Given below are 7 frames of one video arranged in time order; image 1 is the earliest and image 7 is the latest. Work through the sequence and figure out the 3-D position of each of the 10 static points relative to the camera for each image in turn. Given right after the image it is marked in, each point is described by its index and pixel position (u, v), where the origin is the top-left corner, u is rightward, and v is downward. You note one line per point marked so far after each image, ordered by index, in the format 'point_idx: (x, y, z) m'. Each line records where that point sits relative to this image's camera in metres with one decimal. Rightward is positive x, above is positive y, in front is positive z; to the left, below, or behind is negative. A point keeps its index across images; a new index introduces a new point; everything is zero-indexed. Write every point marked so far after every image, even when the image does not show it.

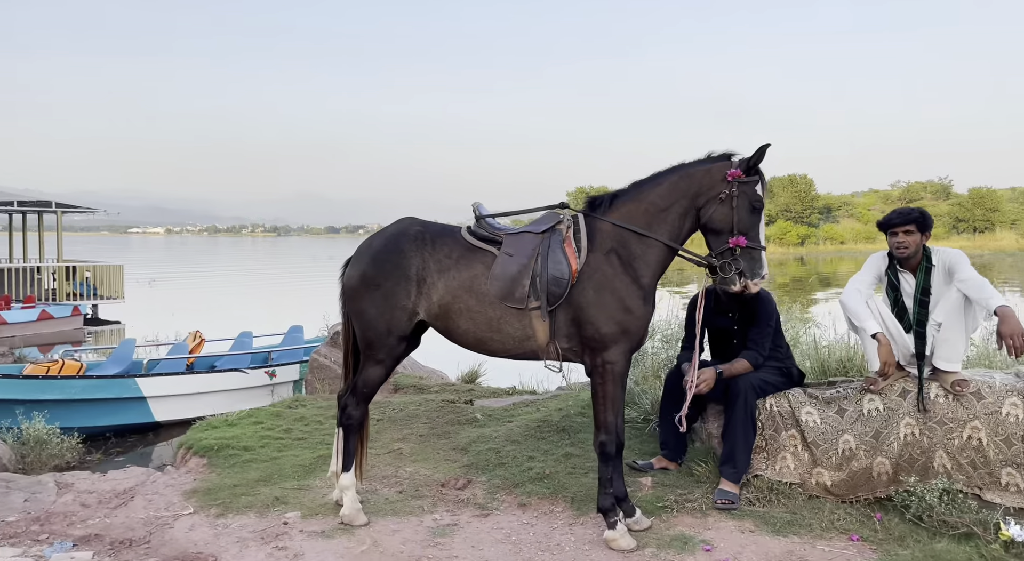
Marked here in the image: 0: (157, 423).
0: (-4.7, -1.9, +11.0) m
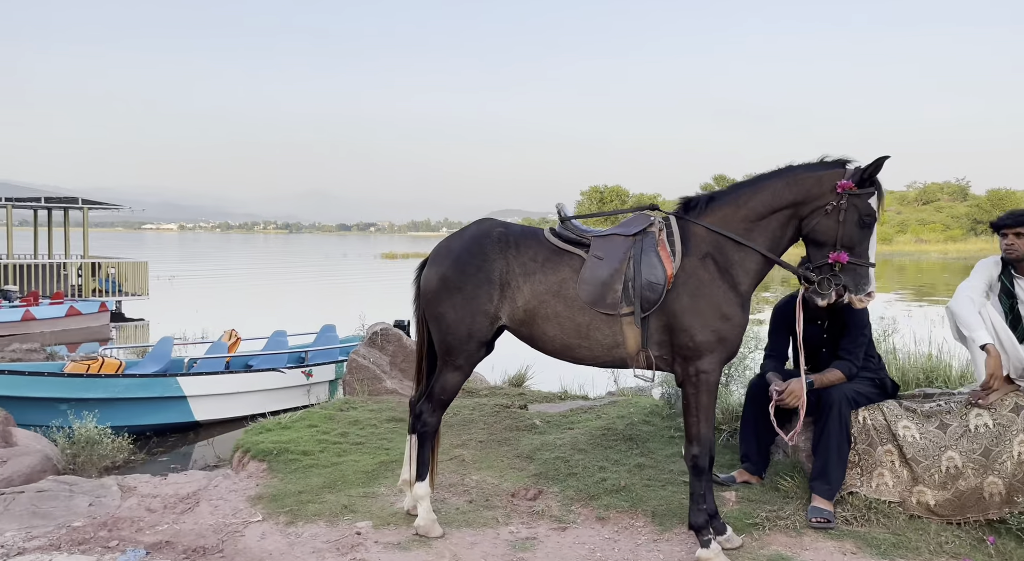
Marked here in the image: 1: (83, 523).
0: (-4.2, -1.9, +11.0) m
1: (-2.4, -1.4, +4.6) m
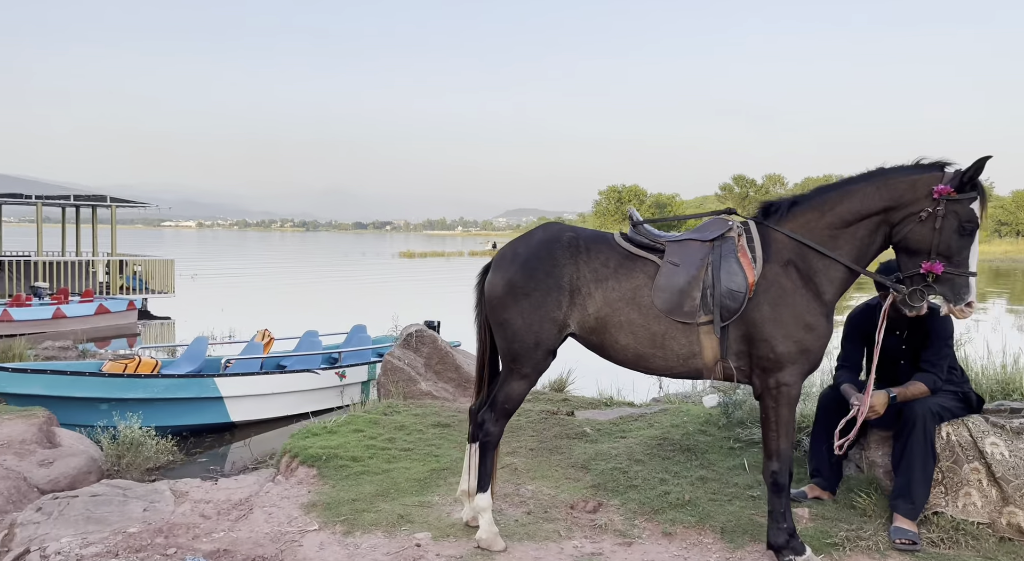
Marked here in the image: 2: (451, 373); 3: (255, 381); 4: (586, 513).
0: (-3.7, -1.9, +11.0) m
1: (-2.1, -1.4, +4.6) m
2: (-0.8, -1.2, +11.1) m
3: (-3.4, -1.3, +11.1) m
4: (+0.4, -1.3, +4.5) m
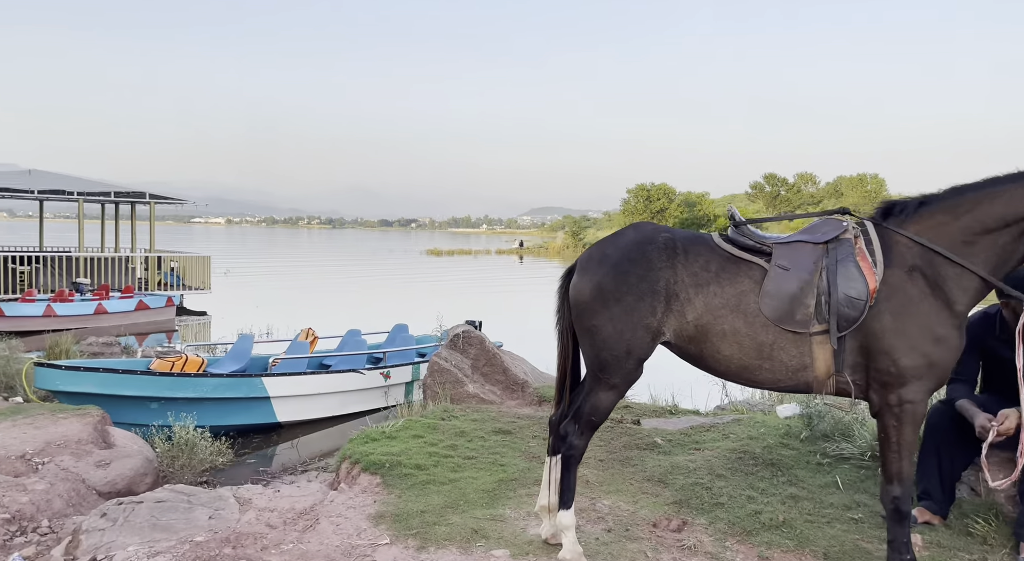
0: (-3.0, -1.9, +10.9) m
1: (-1.6, -1.4, +4.4) m
2: (-0.2, -1.2, +10.9) m
3: (-2.8, -1.3, +11.0) m
4: (+0.8, -1.3, +4.3) m
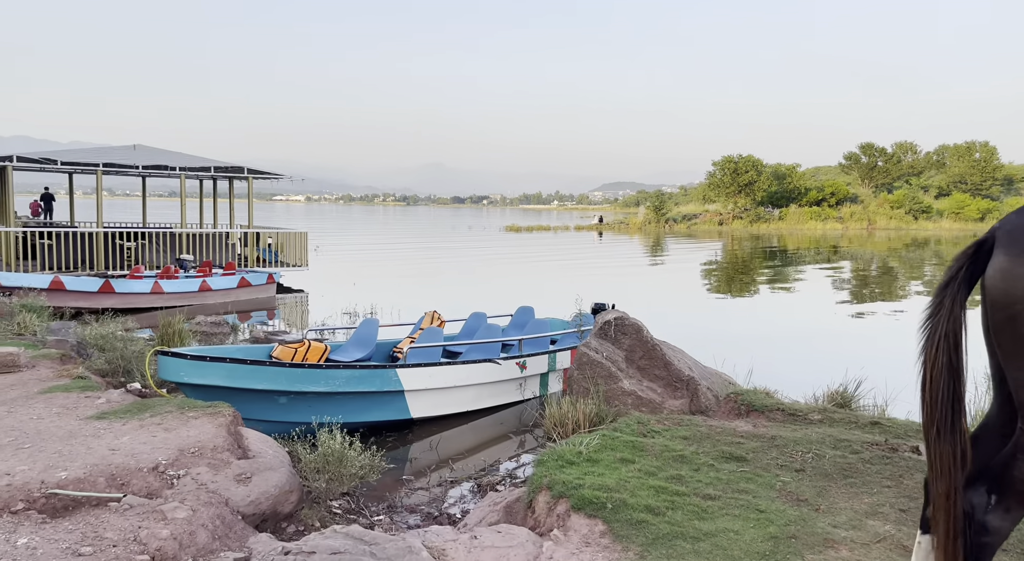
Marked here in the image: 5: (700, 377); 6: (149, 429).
0: (-1.2, -1.6, +9.8) m
1: (-0.4, -1.3, +3.2) m
2: (+1.7, -1.0, +9.5) m
3: (-0.9, -1.1, +9.8) m
4: (+2.0, -1.3, +2.8) m
5: (+2.1, -1.1, +9.5) m
6: (-3.0, -1.2, +6.8) m
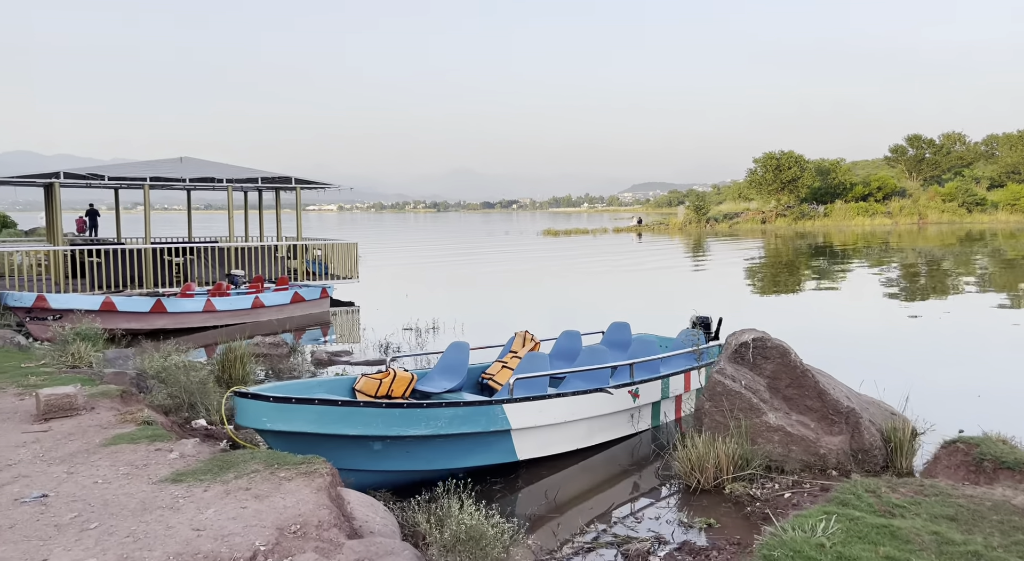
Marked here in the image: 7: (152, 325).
0: (+0.1, -1.9, +8.5) m
1: (+0.6, -1.5, +1.9) m
2: (+2.9, -1.2, +8.1) m
3: (+0.3, -1.3, +8.5) m
4: (+3.0, -1.4, +1.4) m
5: (+3.4, -1.2, +8.0) m
6: (-1.9, -1.5, +5.6) m
7: (-8.4, -1.0, +19.2) m
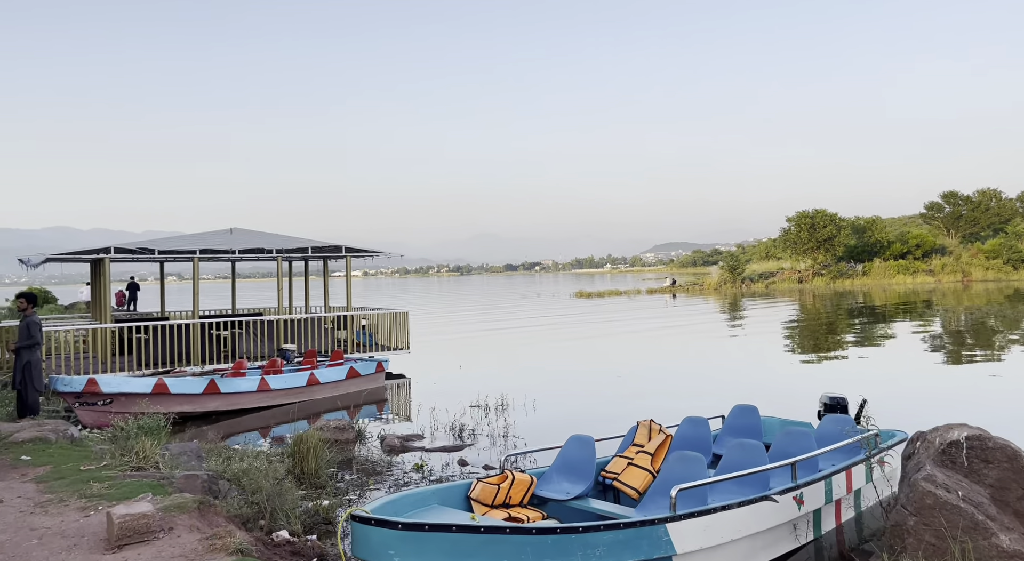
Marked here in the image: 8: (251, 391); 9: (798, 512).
0: (+1.4, -2.6, +7.0) m
1: (+1.7, -1.8, +0.4) m
2: (+4.2, -1.9, +6.6) m
3: (+1.7, -2.1, +7.1) m
4: (+4.1, -1.6, -0.1) m
5: (+4.7, -1.9, +6.5) m
6: (-0.6, -2.0, +4.2) m
7: (-6.7, -2.8, +18.0) m
8: (-5.9, -2.5, +18.8) m
9: (+2.8, -2.3, +8.0) m
